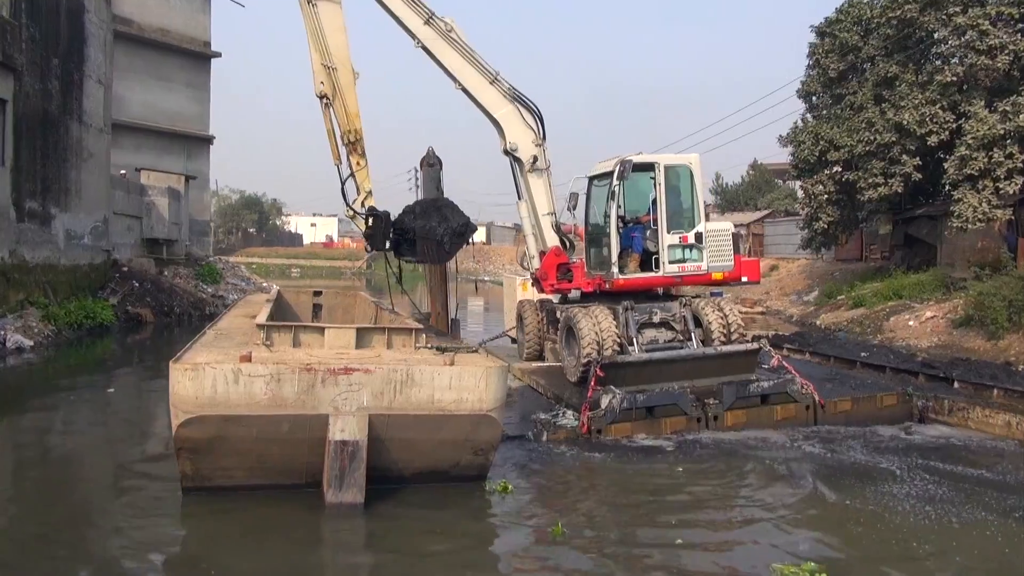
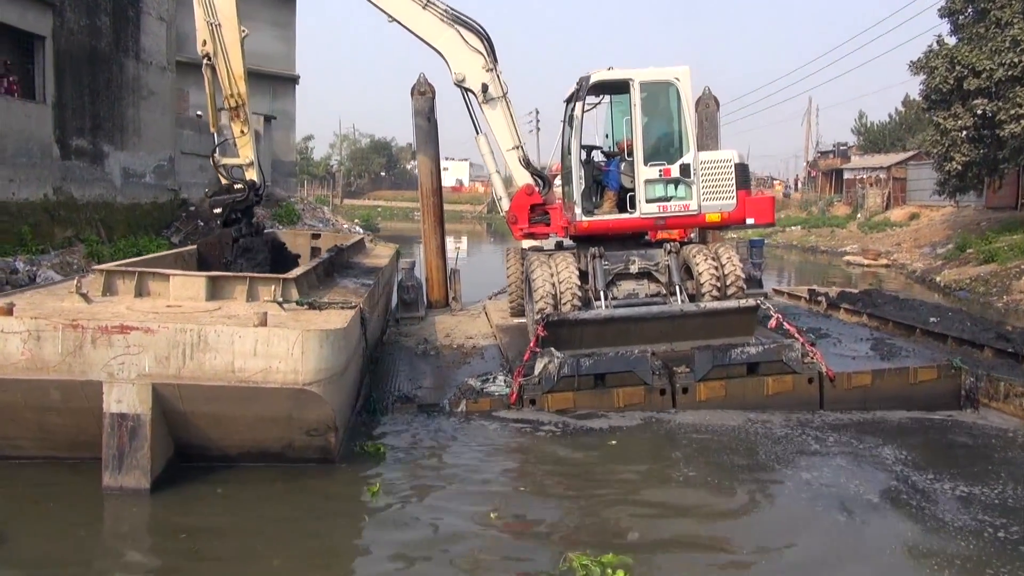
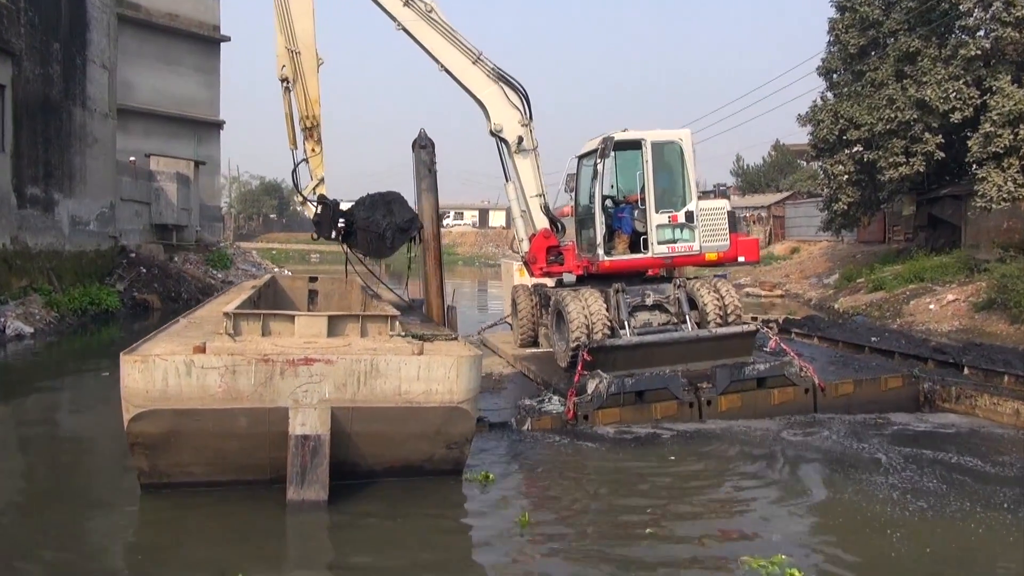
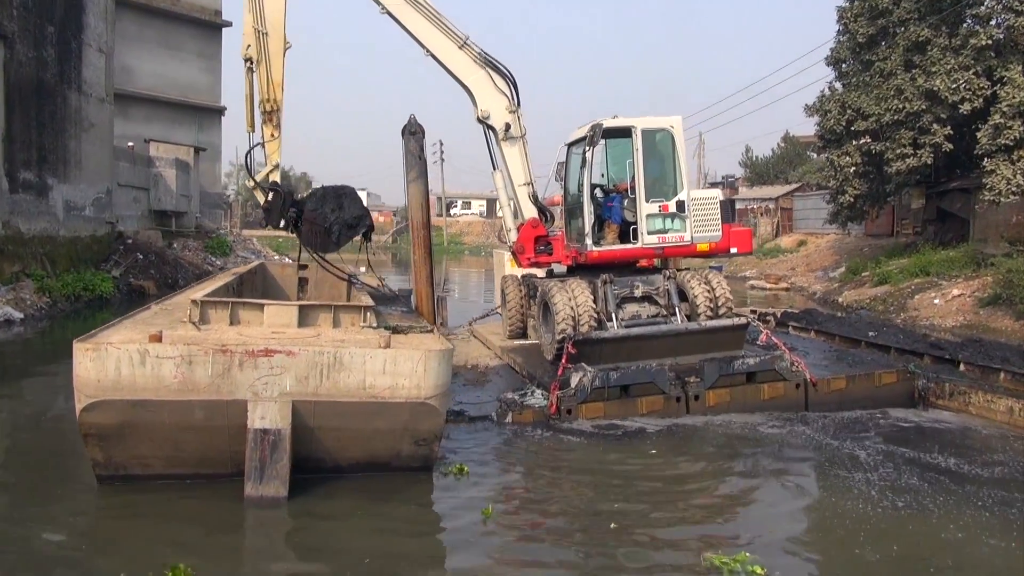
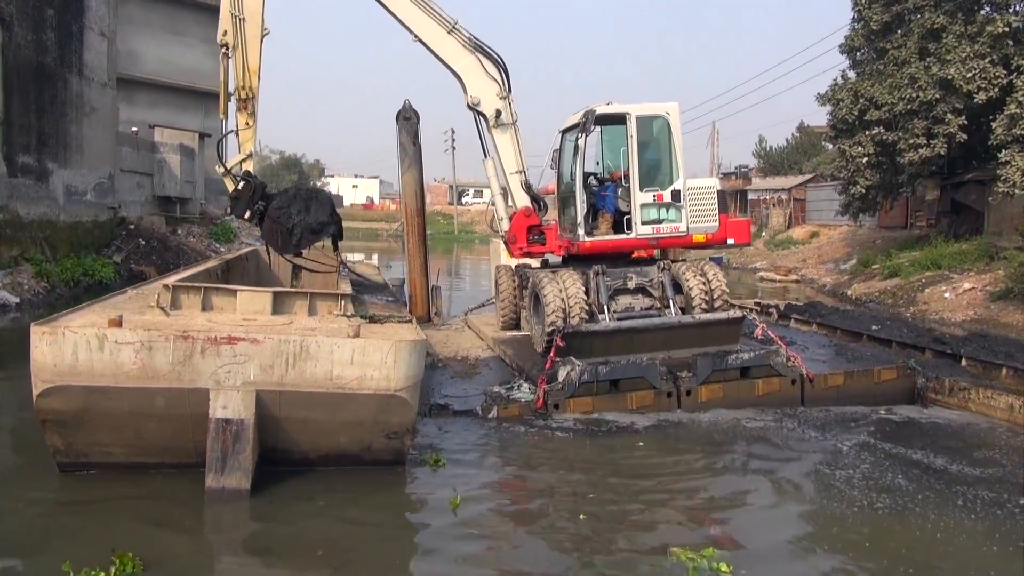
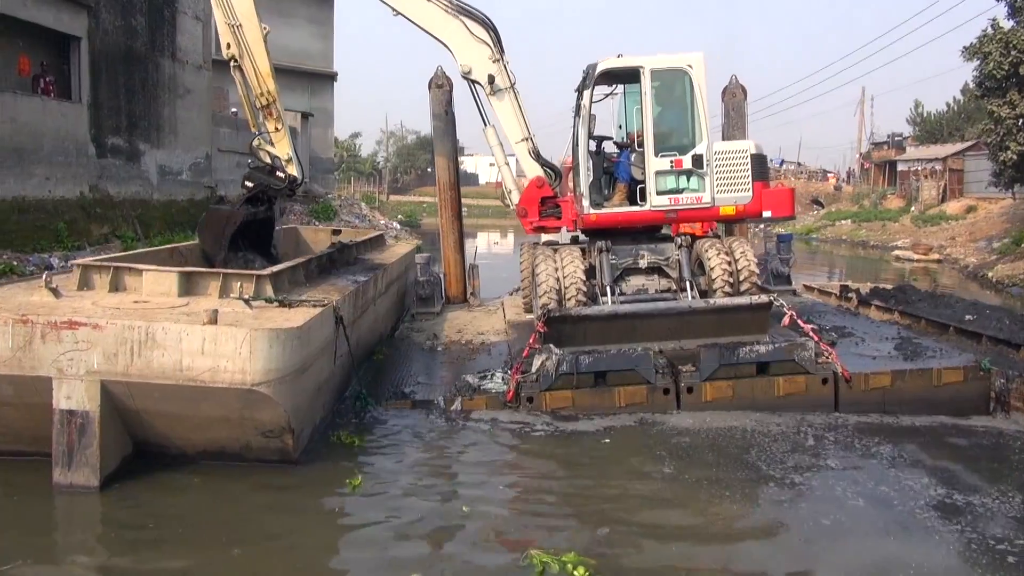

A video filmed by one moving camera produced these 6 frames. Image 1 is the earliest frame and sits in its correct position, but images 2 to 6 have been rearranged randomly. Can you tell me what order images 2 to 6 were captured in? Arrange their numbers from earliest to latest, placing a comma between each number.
3, 4, 5, 2, 6
